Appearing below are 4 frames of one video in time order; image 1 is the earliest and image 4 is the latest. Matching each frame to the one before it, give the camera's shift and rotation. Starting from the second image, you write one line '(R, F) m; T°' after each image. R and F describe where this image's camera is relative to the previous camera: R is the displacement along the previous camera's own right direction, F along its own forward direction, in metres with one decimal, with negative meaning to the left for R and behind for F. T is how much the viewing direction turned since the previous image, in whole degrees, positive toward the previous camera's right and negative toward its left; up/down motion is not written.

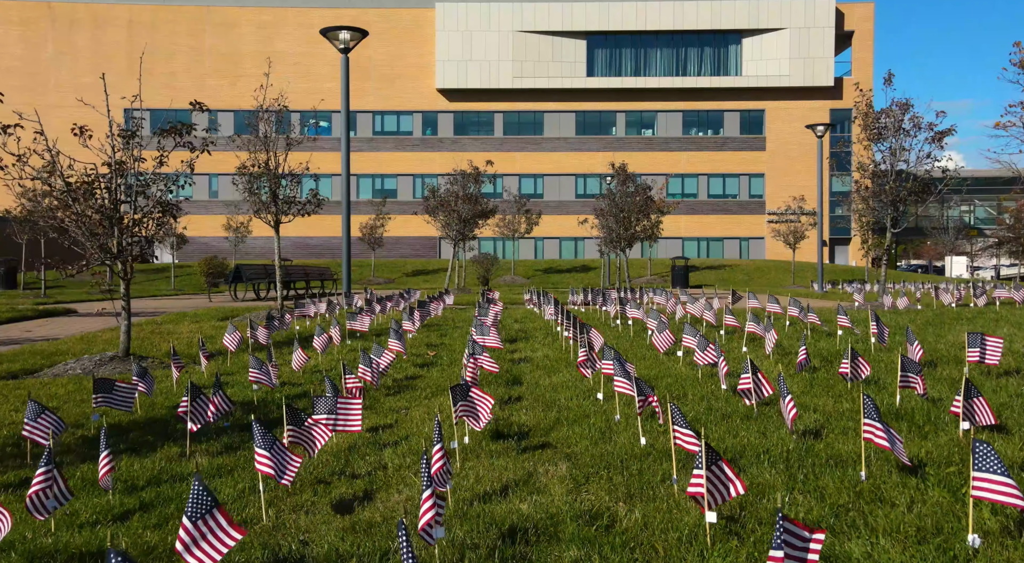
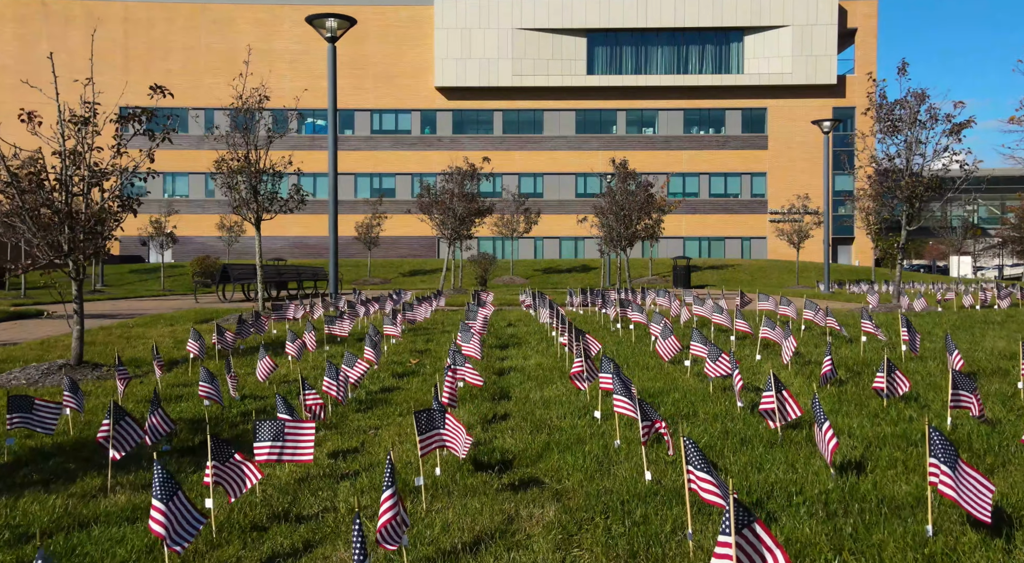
(+0.1, +1.3) m; 0°
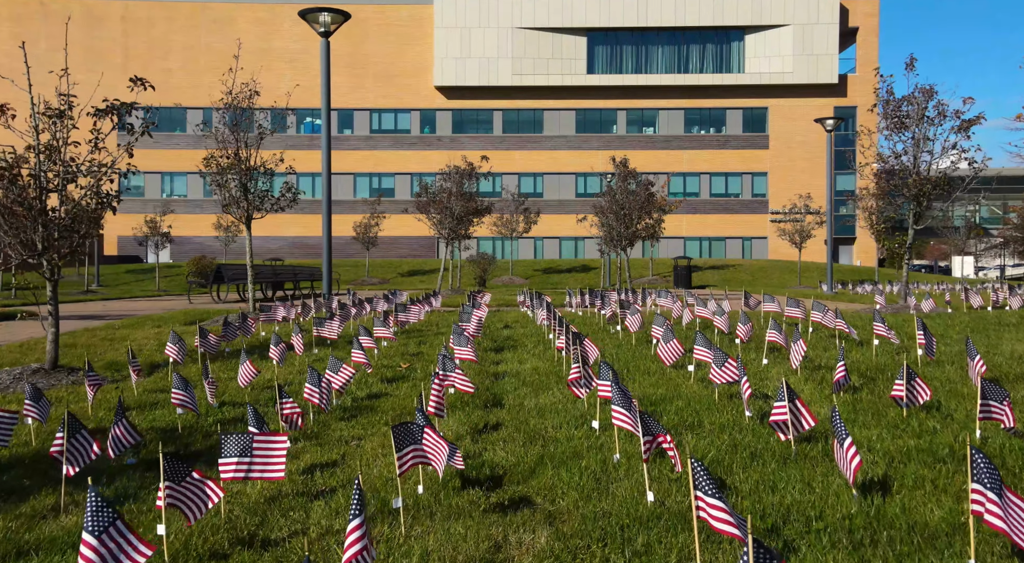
(+0.1, +0.6) m; 0°
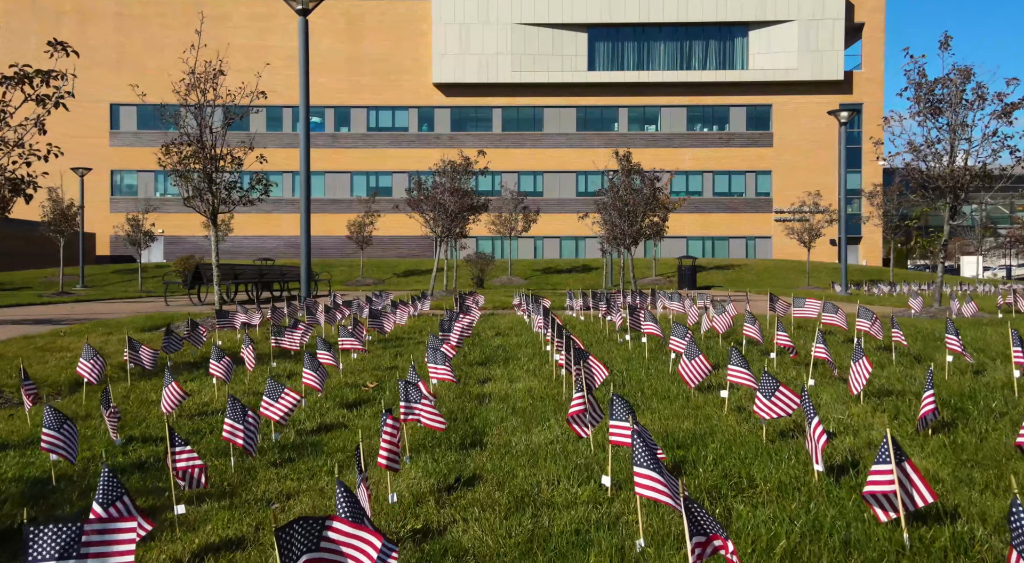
(+0.1, +2.2) m; 0°
